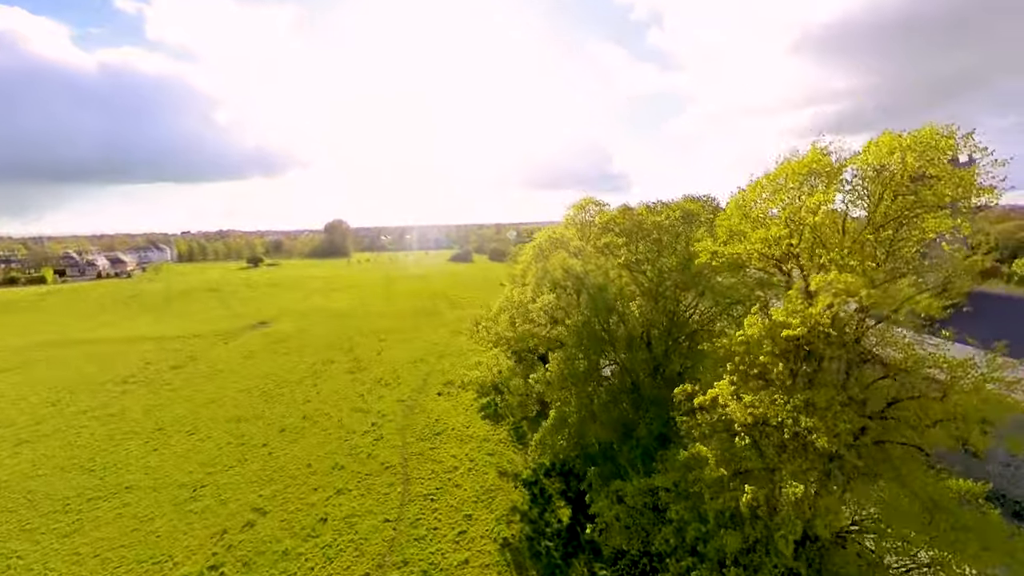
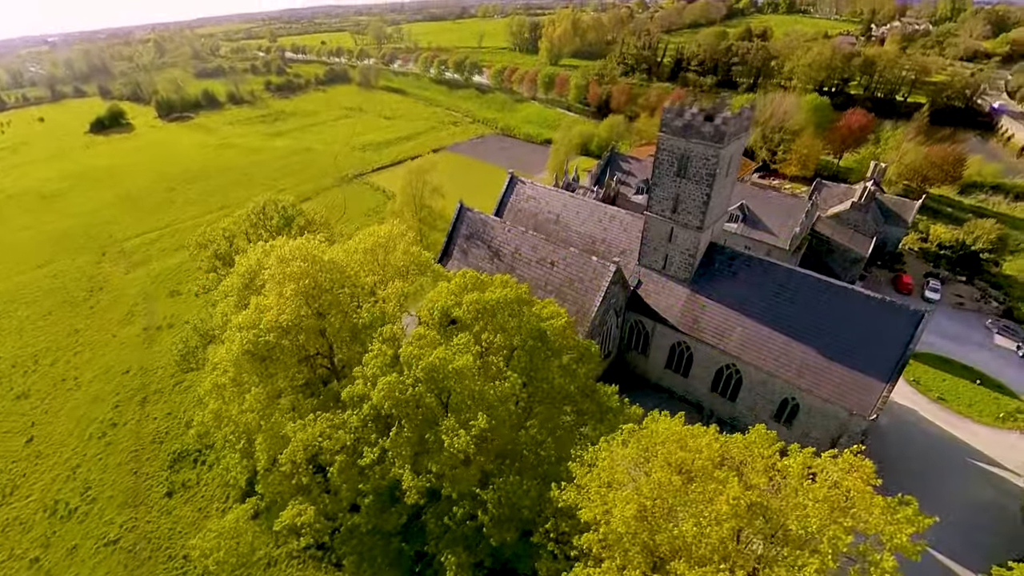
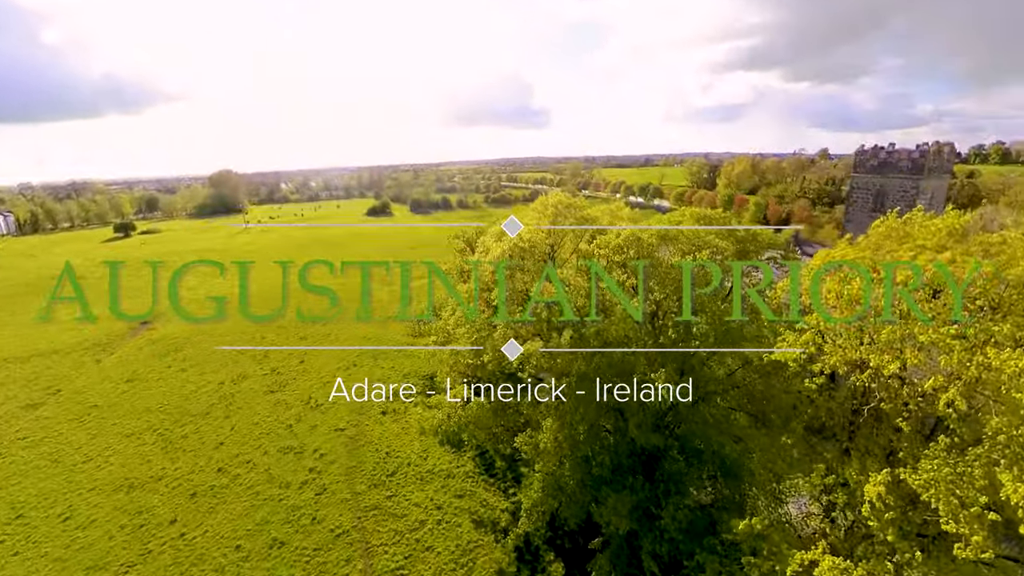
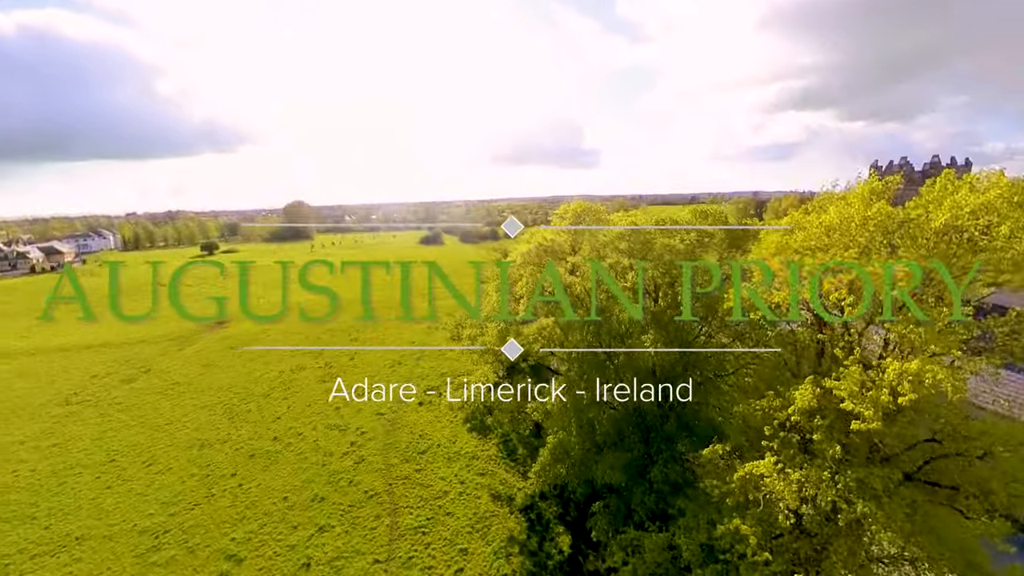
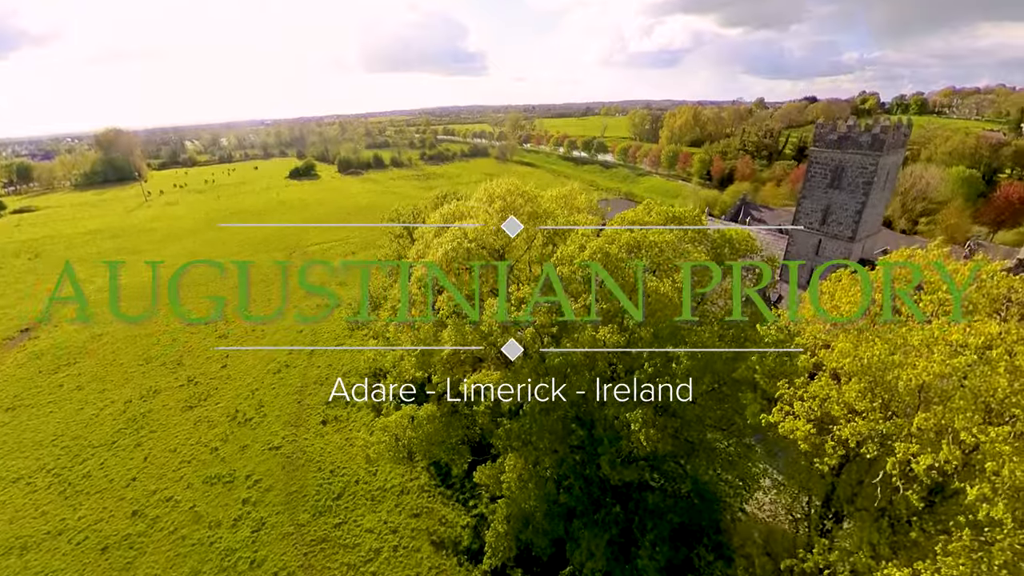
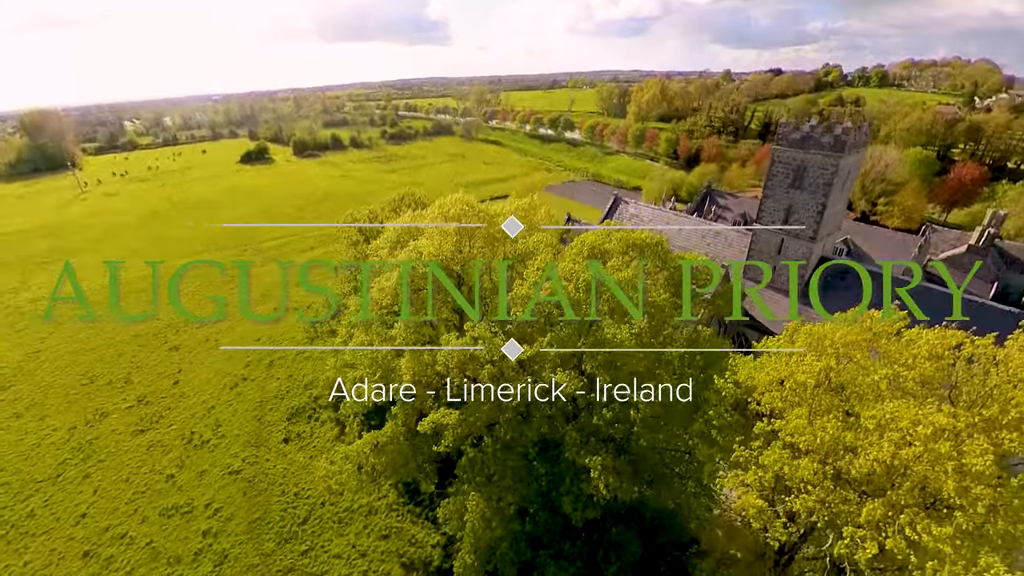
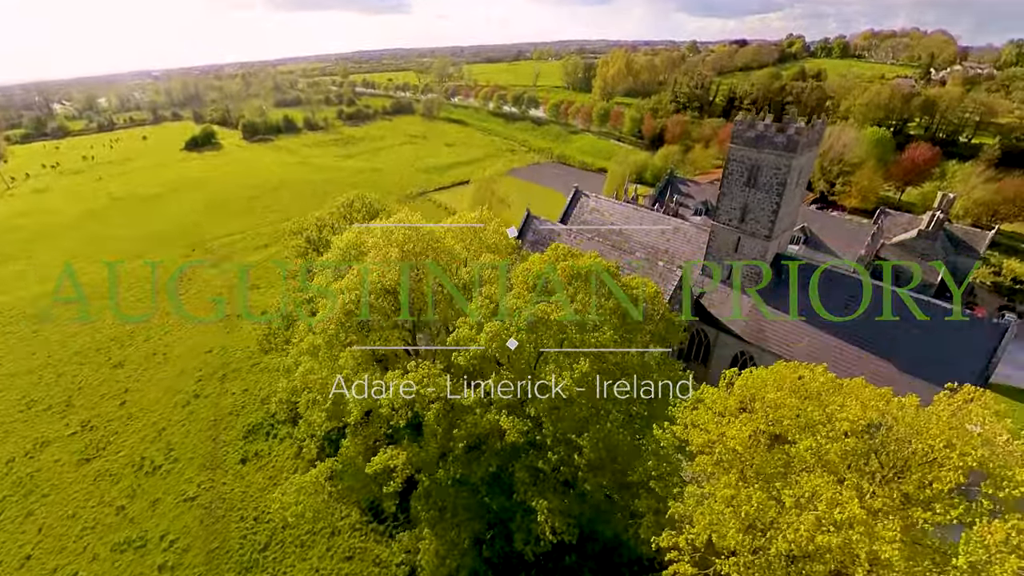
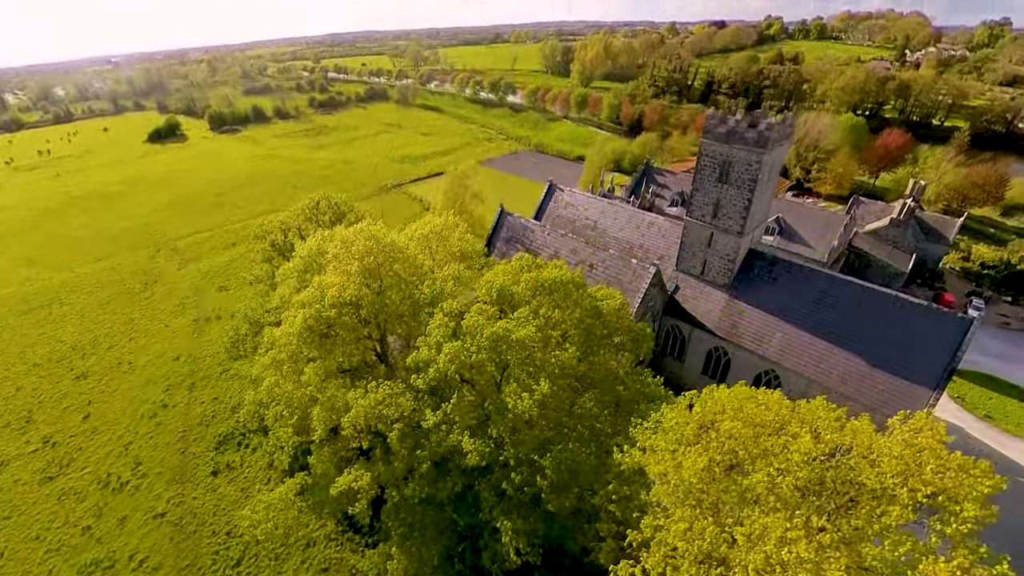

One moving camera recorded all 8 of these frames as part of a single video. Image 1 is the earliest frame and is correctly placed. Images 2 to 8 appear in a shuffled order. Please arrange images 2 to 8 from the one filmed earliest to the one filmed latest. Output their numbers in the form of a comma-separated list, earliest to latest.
4, 3, 5, 6, 7, 8, 2
